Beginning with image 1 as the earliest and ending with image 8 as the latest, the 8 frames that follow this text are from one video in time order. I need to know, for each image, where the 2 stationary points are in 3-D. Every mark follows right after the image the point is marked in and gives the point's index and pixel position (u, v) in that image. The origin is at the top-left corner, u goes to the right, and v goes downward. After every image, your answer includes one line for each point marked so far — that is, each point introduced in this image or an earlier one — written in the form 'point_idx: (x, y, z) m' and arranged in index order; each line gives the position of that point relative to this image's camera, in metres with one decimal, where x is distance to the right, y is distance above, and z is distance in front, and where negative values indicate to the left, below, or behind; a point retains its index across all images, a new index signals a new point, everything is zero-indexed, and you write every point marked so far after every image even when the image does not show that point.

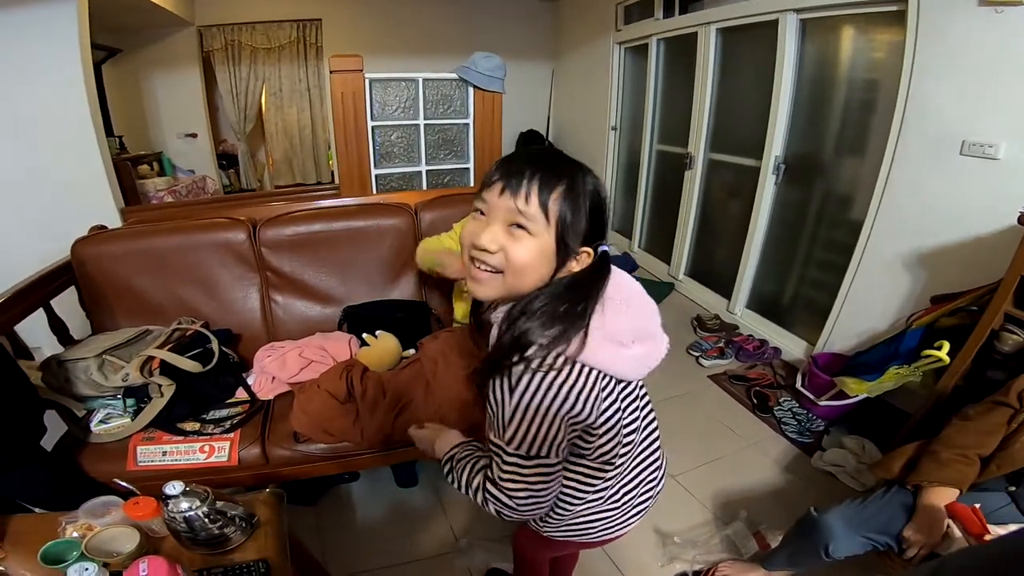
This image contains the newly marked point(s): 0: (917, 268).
0: (+1.5, +0.1, +2.0) m
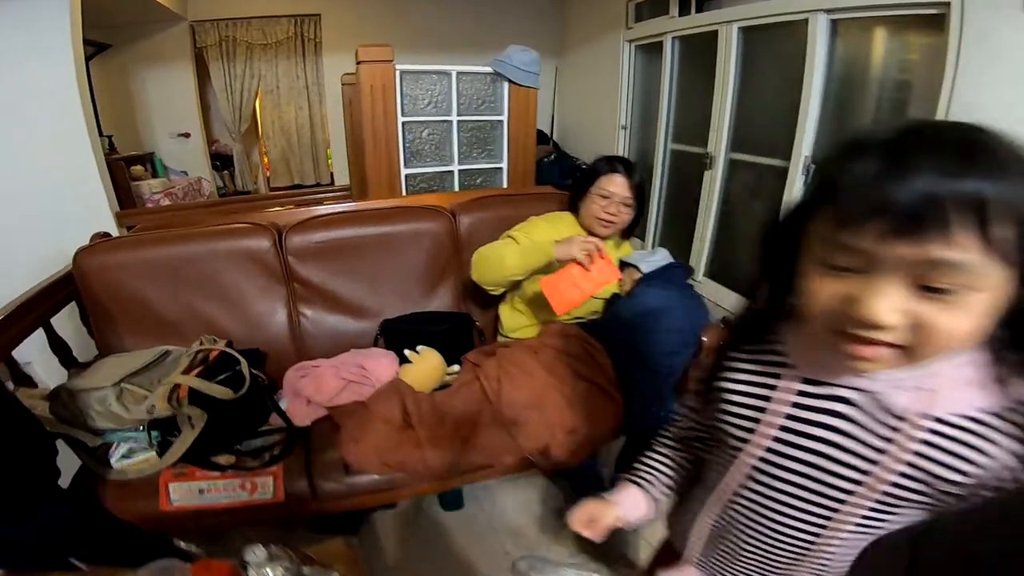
0: (+1.6, +0.1, +1.9) m
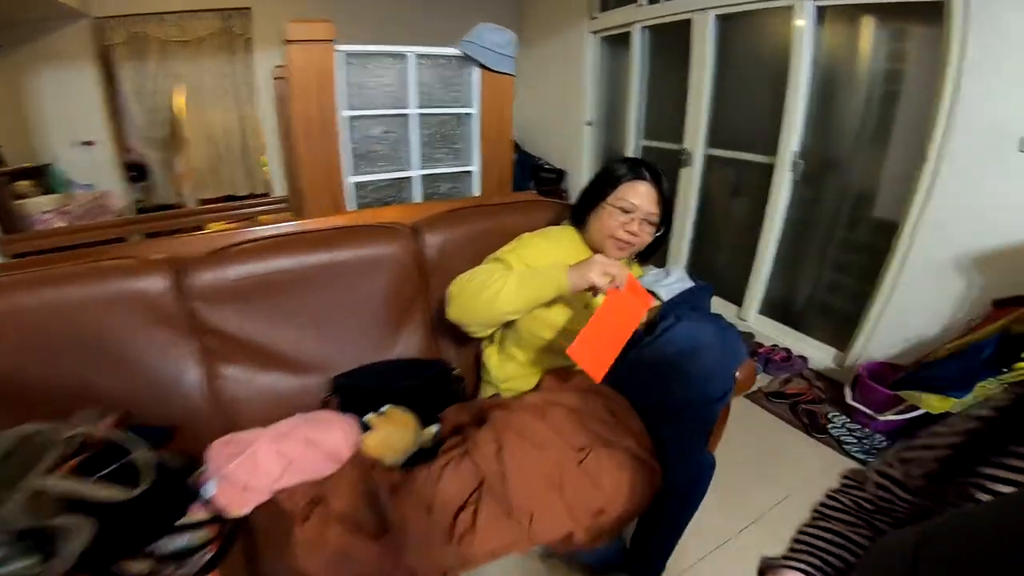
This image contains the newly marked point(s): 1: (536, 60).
0: (+1.5, +0.1, +1.8) m
1: (+0.2, +1.8, +4.1) m
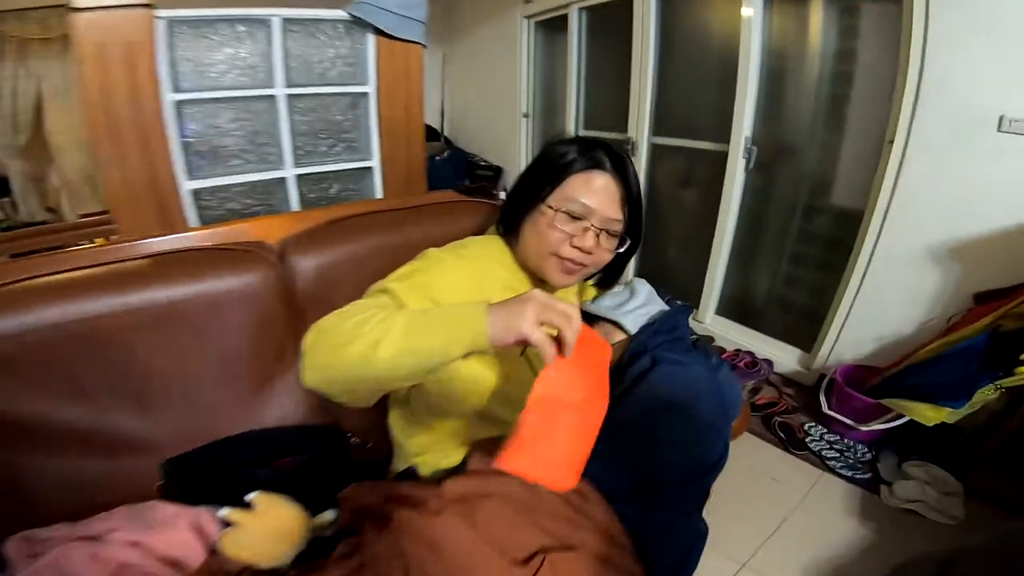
0: (+1.3, +0.1, +1.6) m
1: (-0.3, +1.7, +3.8) m
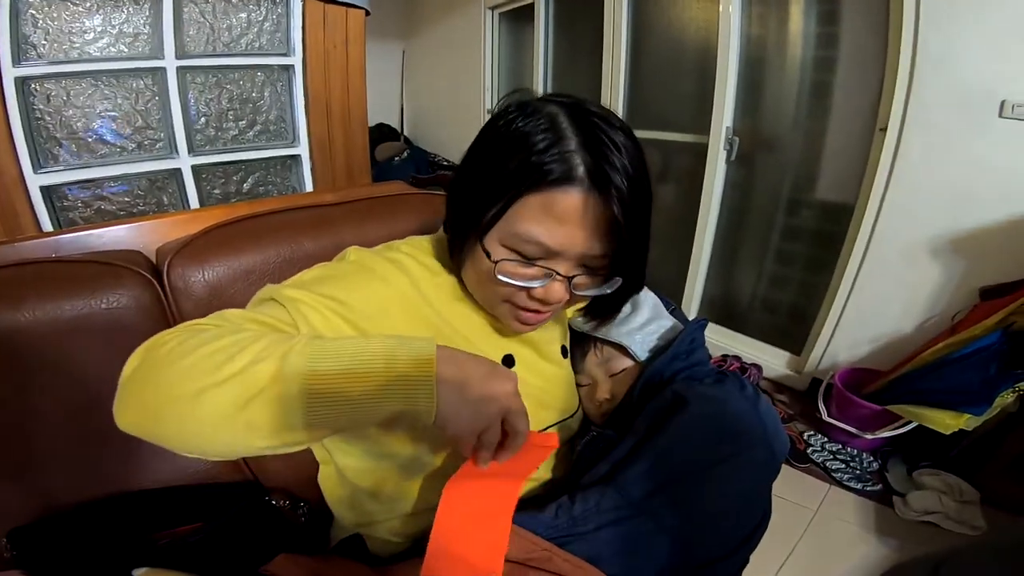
0: (+1.2, +0.1, +1.5) m
1: (-0.6, +1.6, +3.6) m
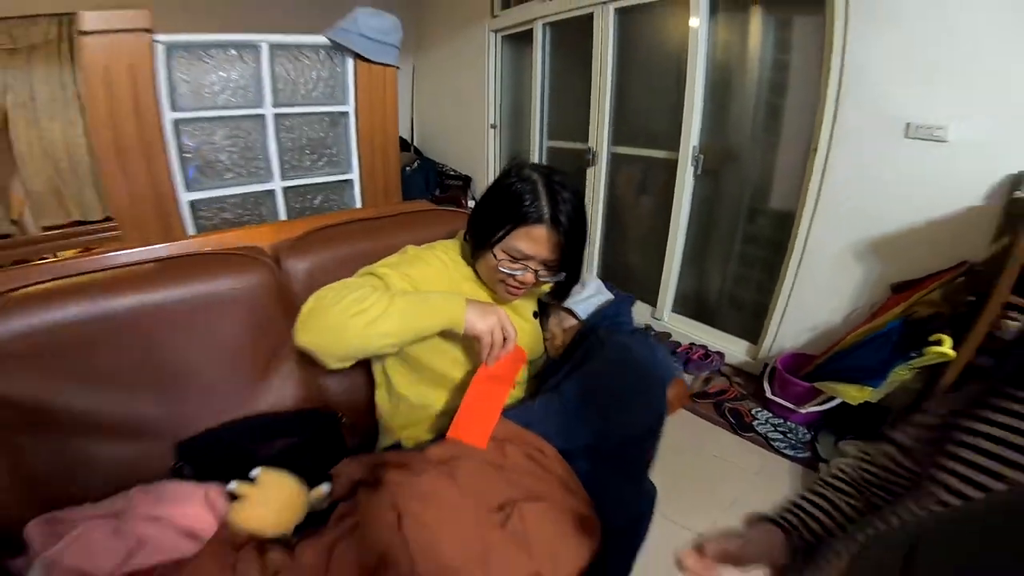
0: (+1.2, +0.1, +1.8) m
1: (-0.6, +1.7, +3.9) m
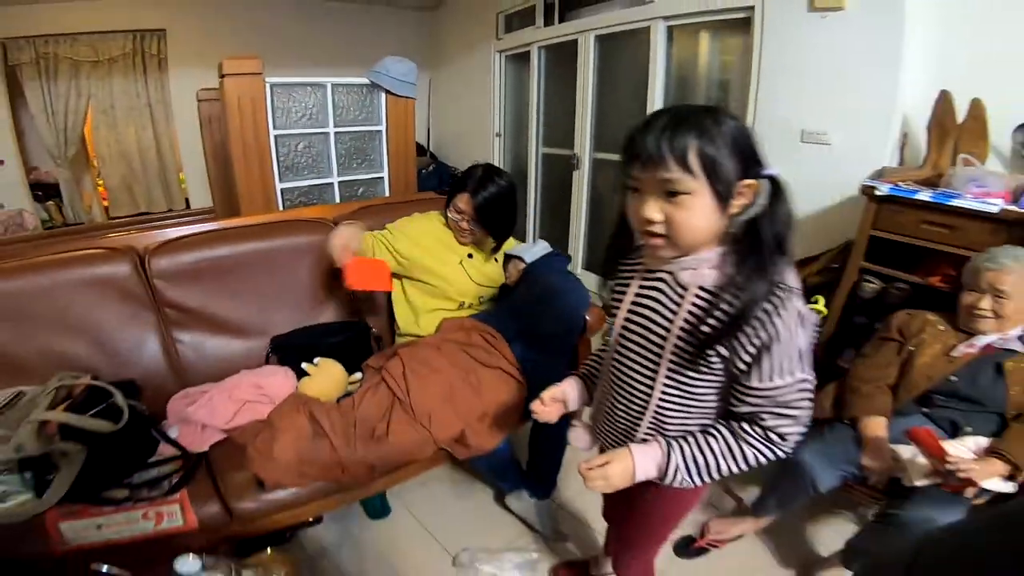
0: (+1.2, +0.2, +2.3) m
1: (-0.5, +1.8, +4.5) m
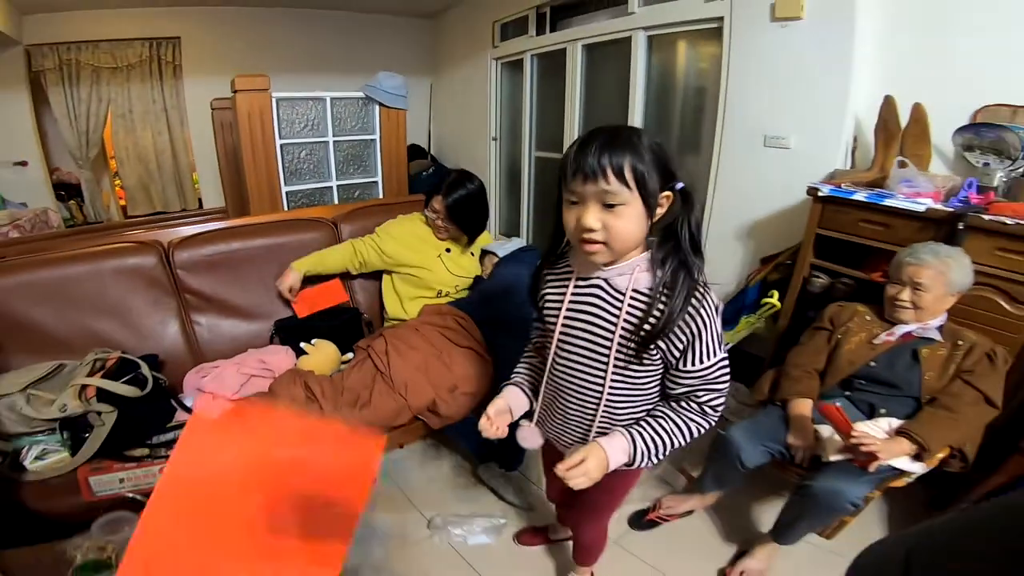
0: (+1.1, +0.2, +2.5) m
1: (-0.6, +1.8, +4.7) m
